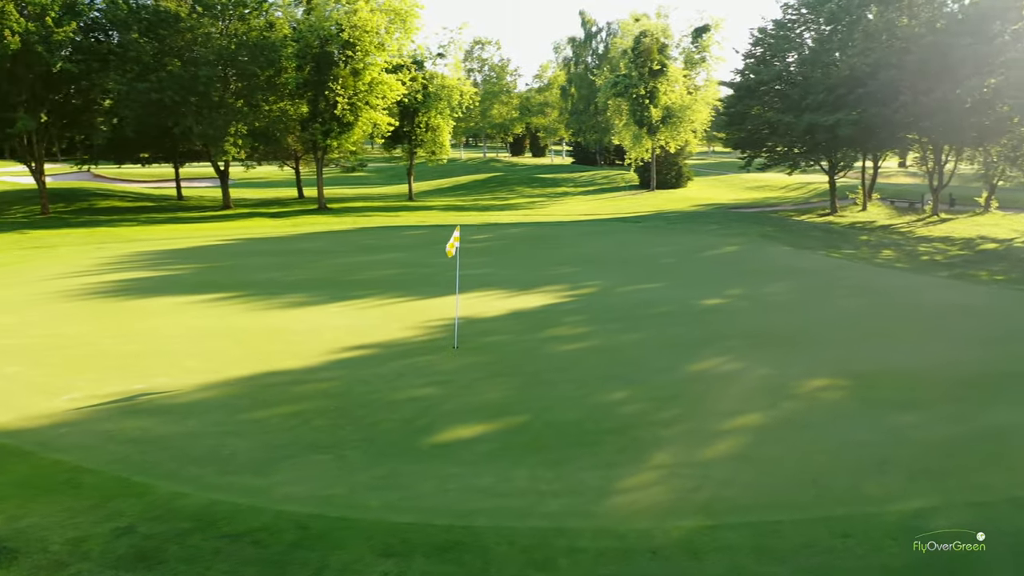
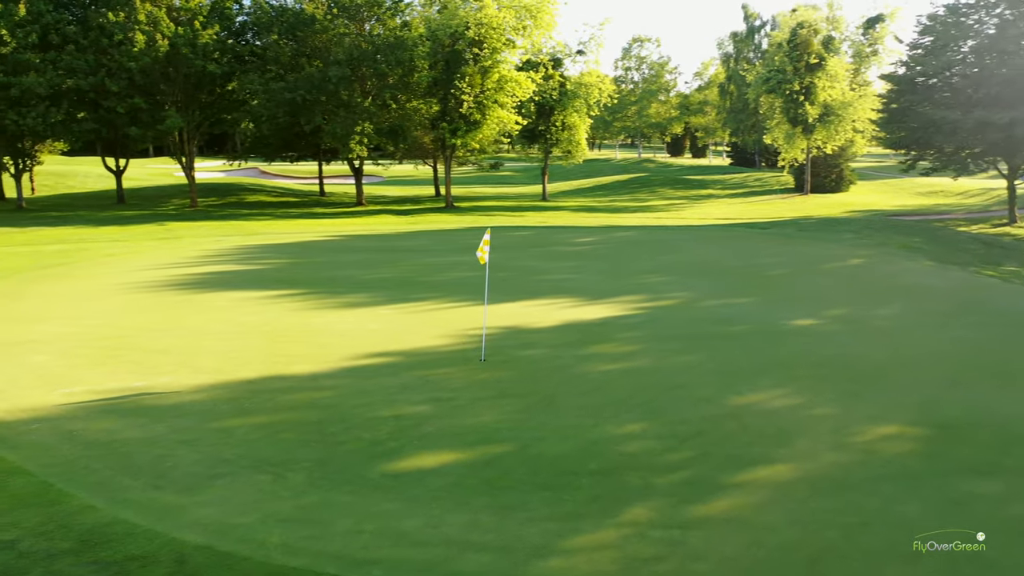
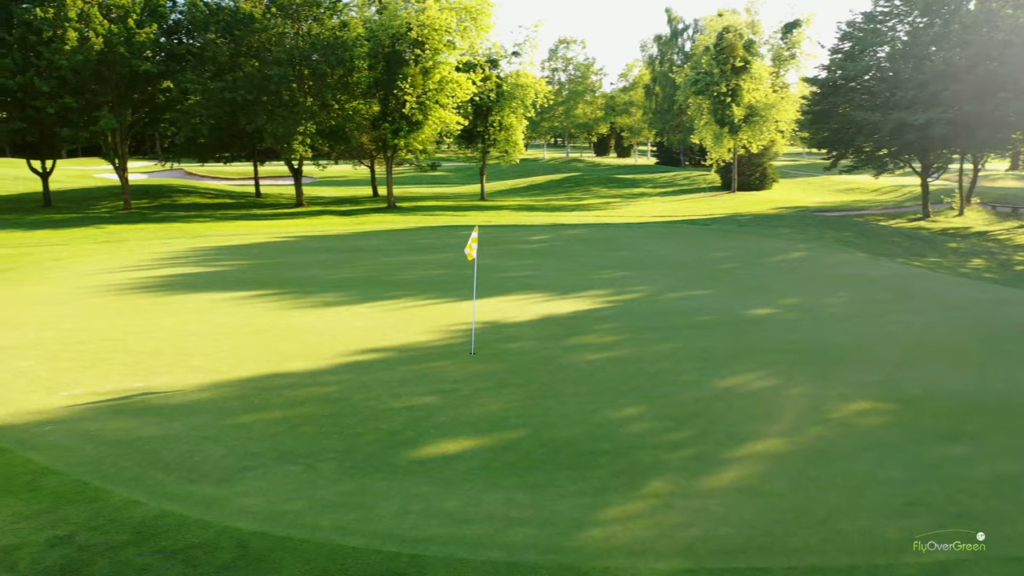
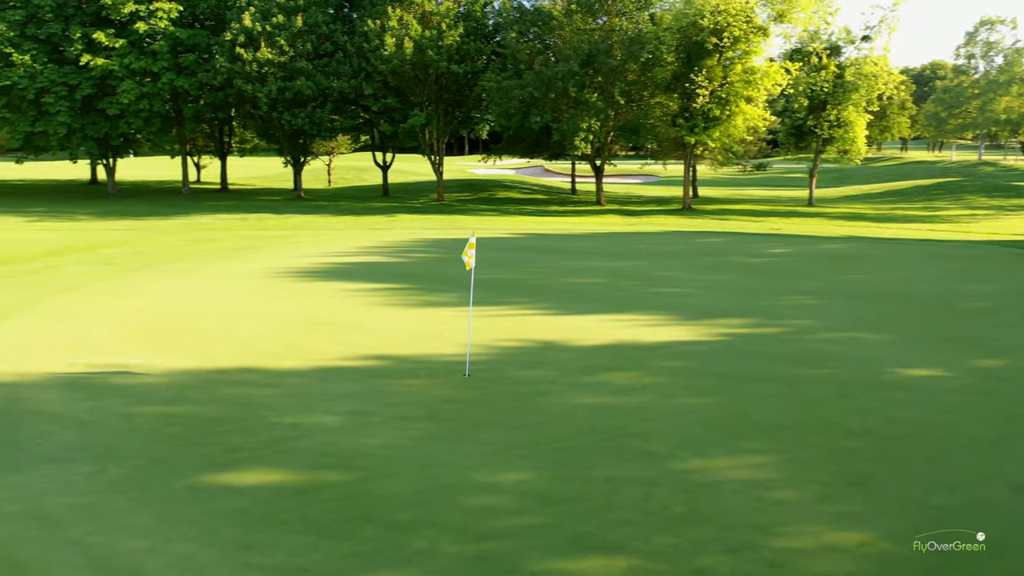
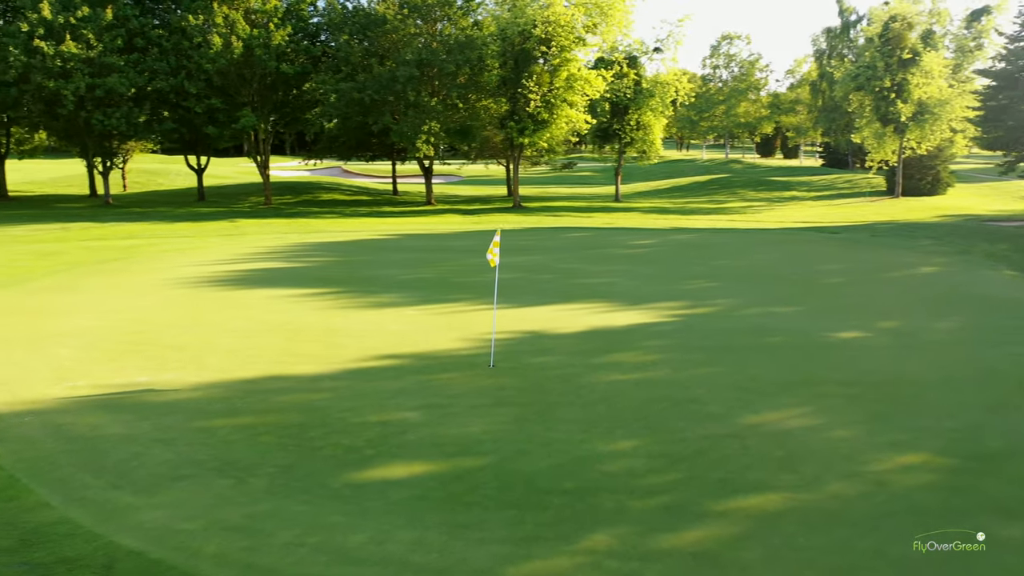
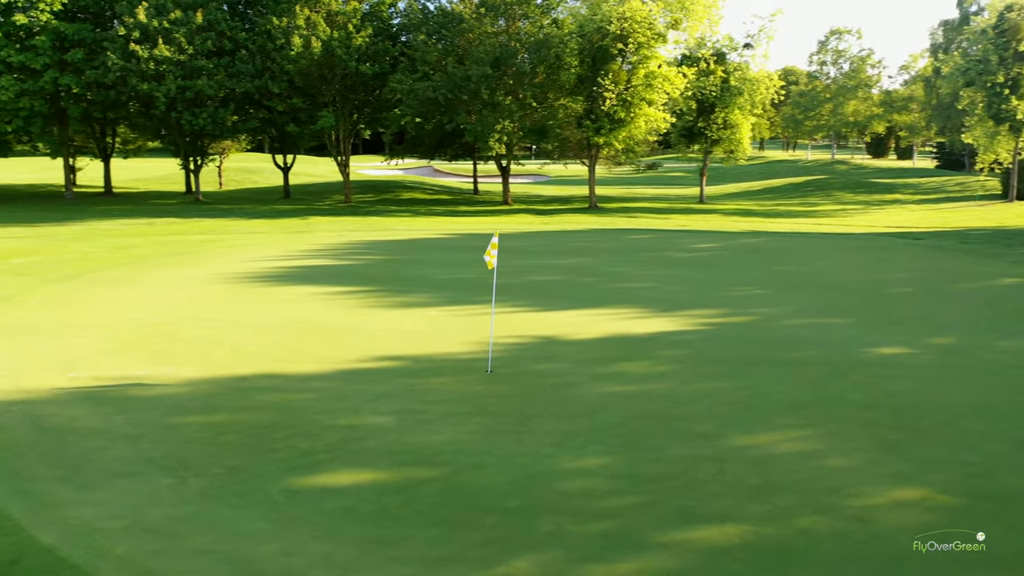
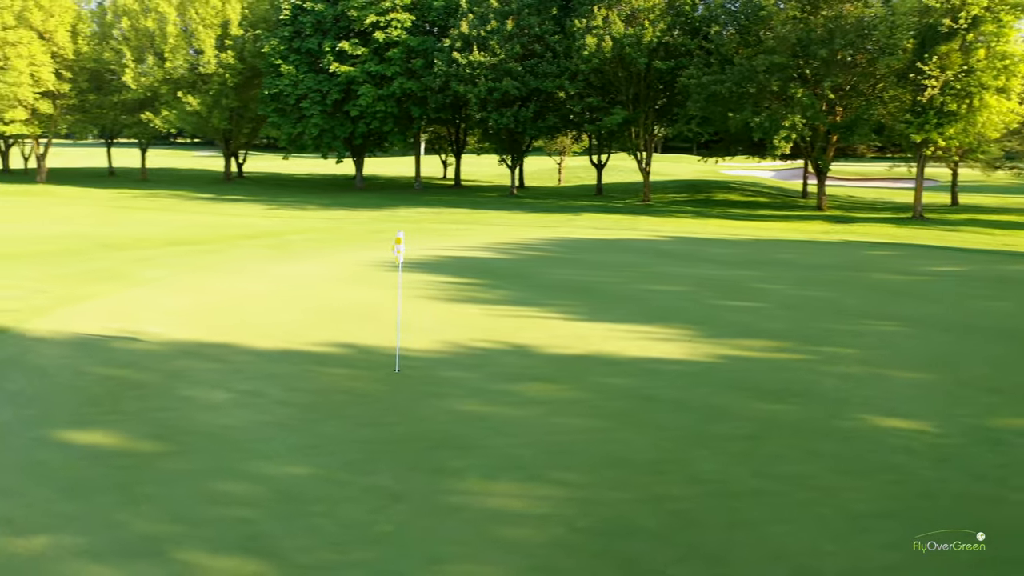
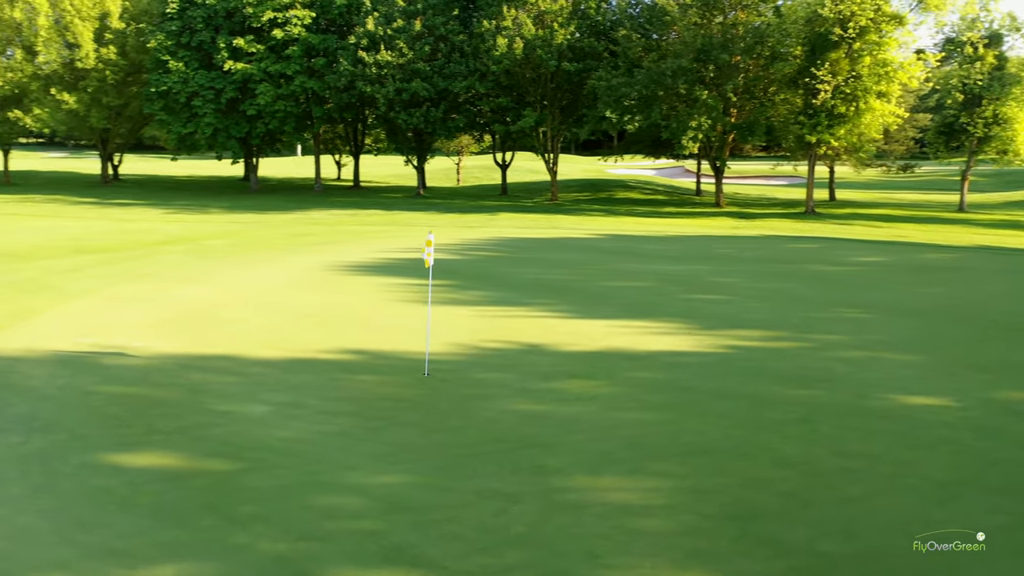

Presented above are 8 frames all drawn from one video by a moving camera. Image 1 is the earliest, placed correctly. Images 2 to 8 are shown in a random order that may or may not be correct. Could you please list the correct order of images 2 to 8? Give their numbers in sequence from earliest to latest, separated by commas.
3, 2, 5, 6, 4, 8, 7
